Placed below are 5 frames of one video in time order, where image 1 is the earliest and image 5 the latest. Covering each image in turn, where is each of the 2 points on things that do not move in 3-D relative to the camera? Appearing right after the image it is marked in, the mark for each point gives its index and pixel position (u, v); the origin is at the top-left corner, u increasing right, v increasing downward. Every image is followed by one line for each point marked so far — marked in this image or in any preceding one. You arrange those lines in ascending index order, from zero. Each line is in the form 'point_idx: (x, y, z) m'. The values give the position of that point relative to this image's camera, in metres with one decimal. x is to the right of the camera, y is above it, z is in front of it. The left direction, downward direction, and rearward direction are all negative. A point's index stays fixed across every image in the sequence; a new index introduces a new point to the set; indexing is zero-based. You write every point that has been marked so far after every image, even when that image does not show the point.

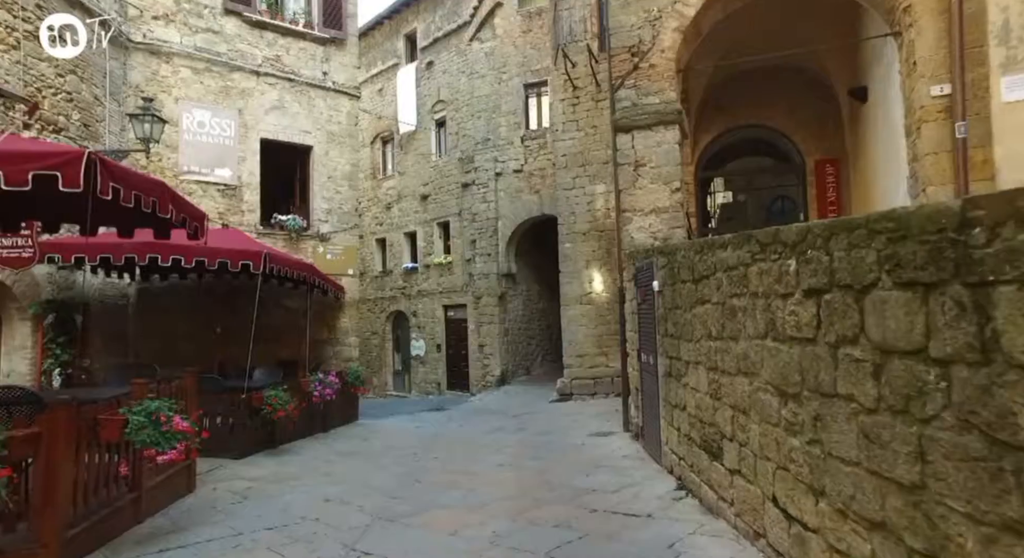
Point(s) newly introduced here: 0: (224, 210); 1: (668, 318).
0: (-4.6, +1.1, +9.3) m
1: (+1.2, -0.3, +4.5) m
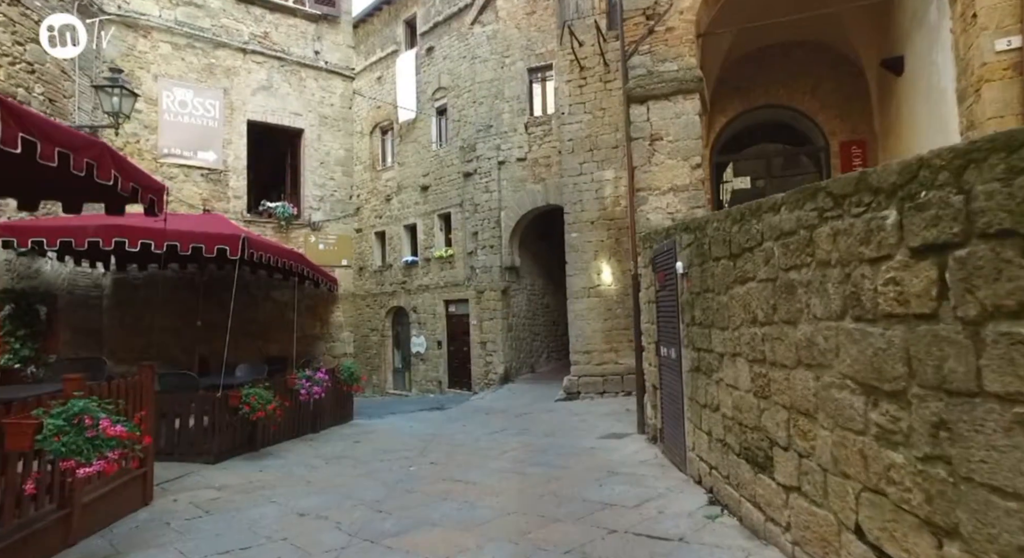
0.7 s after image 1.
0: (-4.5, +1.2, +8.7) m
1: (+1.2, -0.2, +3.9) m
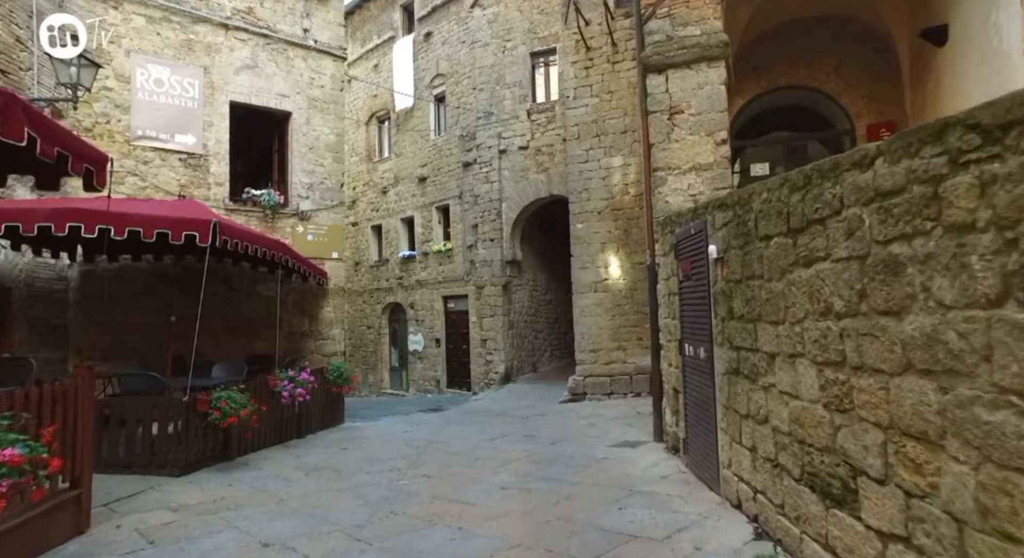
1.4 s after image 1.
0: (-4.5, +1.3, +8.1) m
1: (+1.2, -0.1, +3.2) m
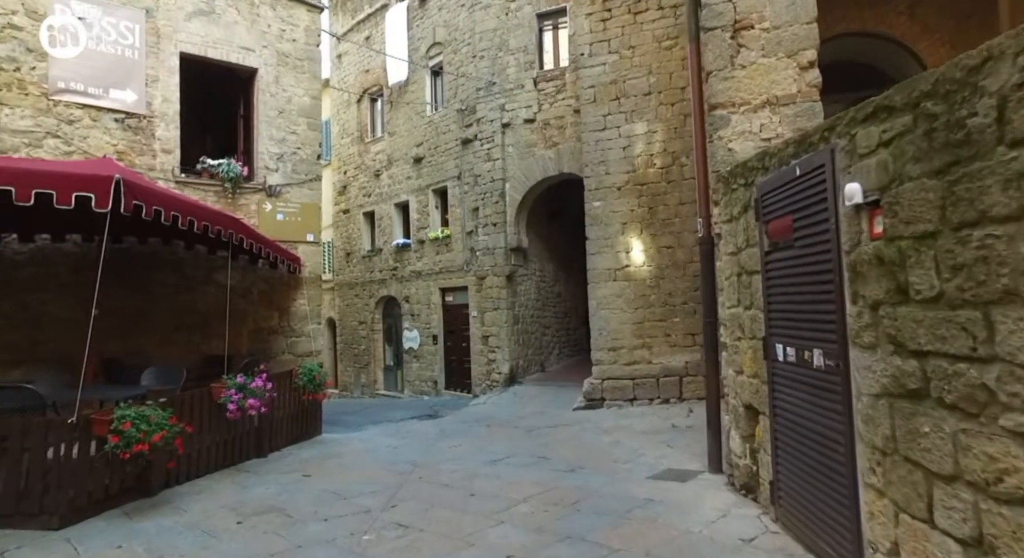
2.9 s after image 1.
0: (-4.5, +1.5, +6.7) m
1: (+1.3, +0.1, +1.8) m
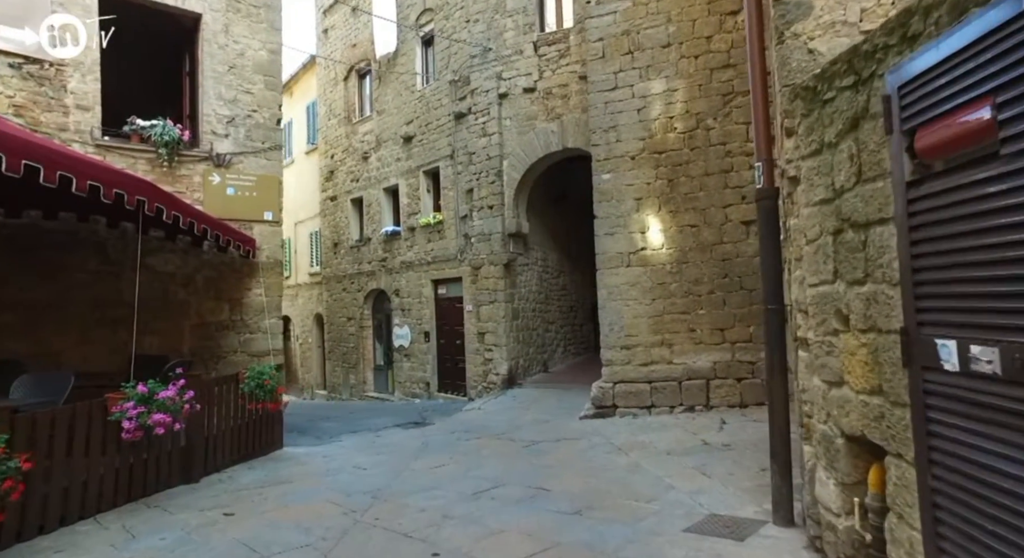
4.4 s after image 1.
0: (-4.5, +1.7, +5.5) m
1: (+1.1, +0.2, +0.5) m
